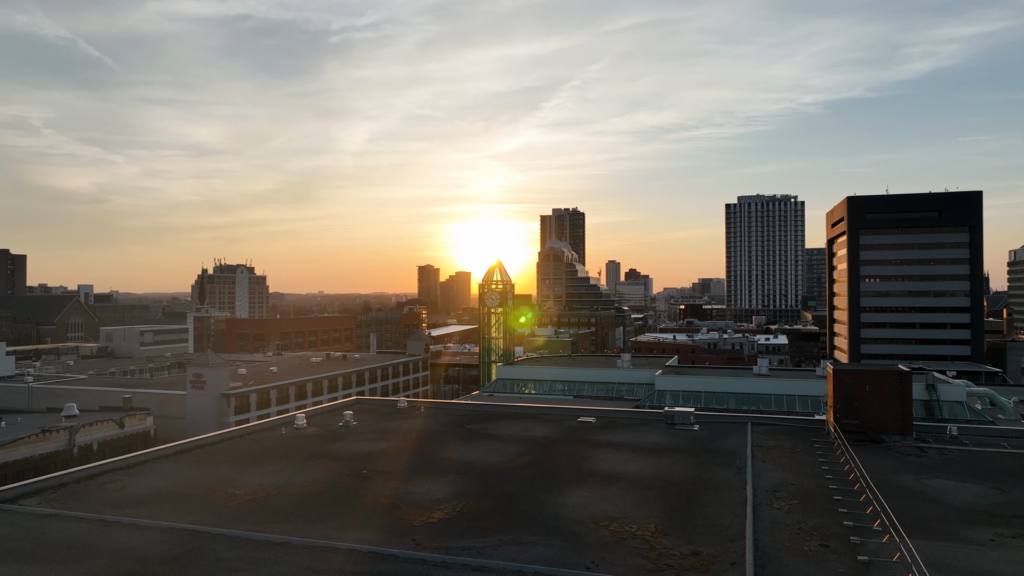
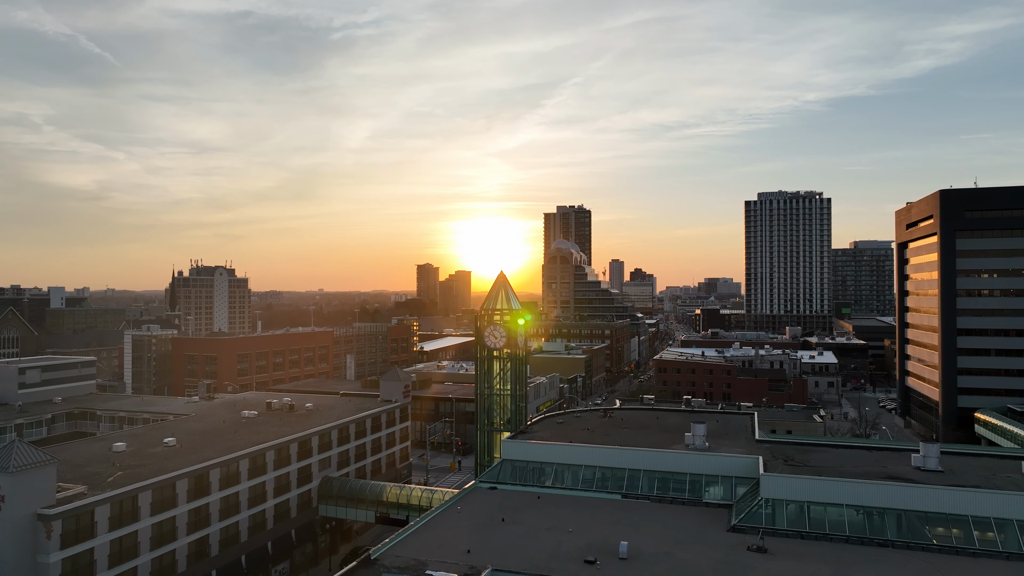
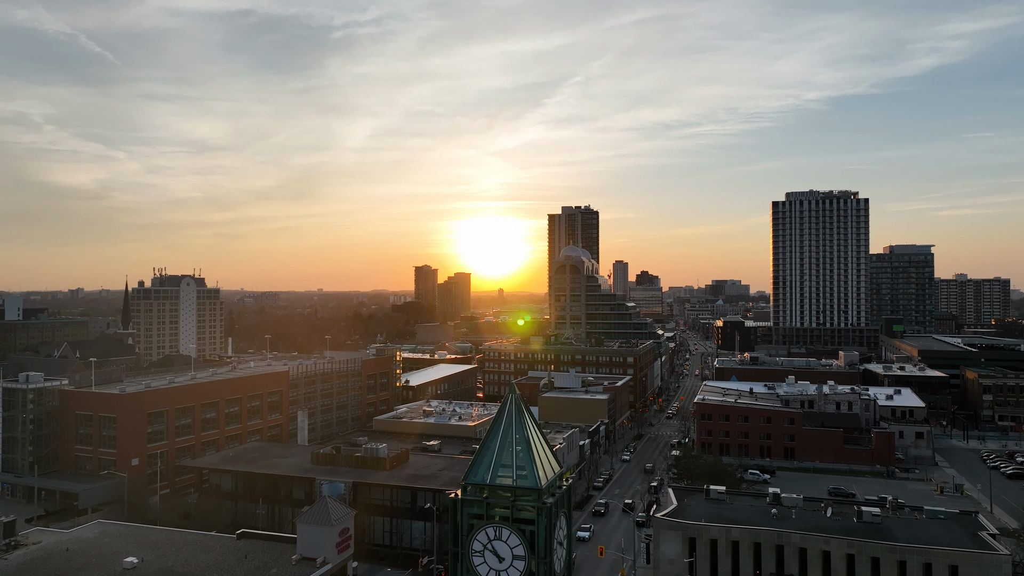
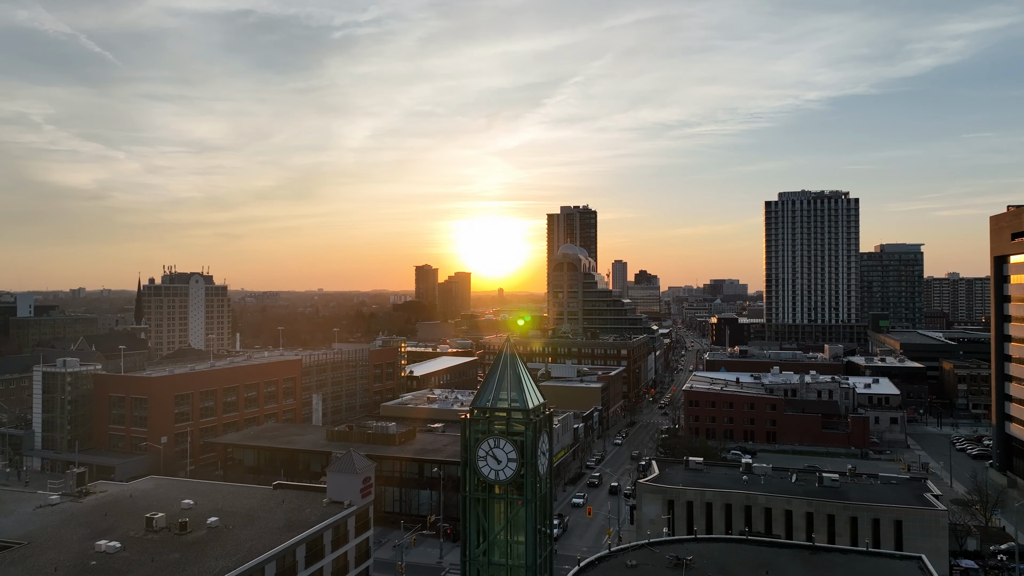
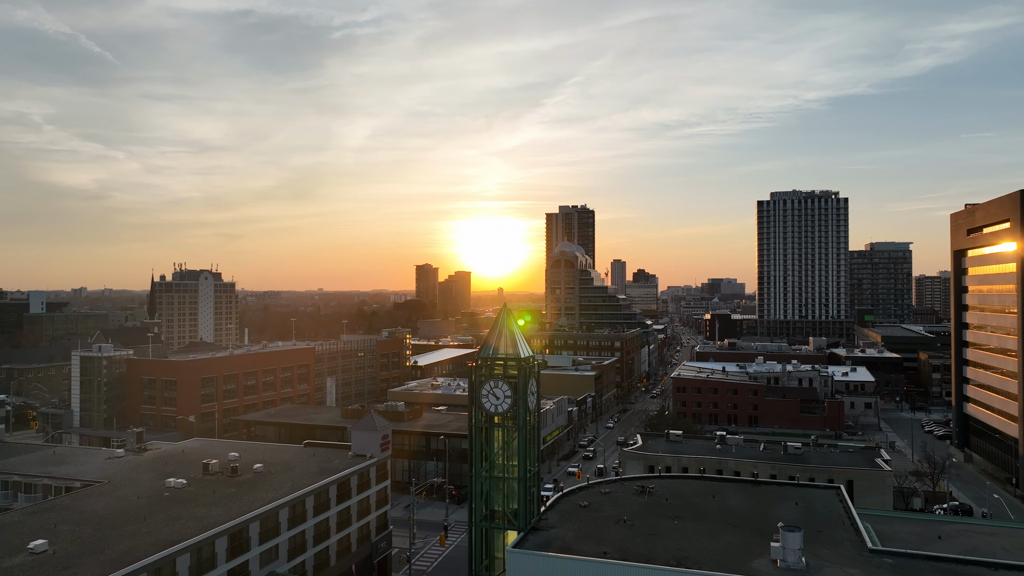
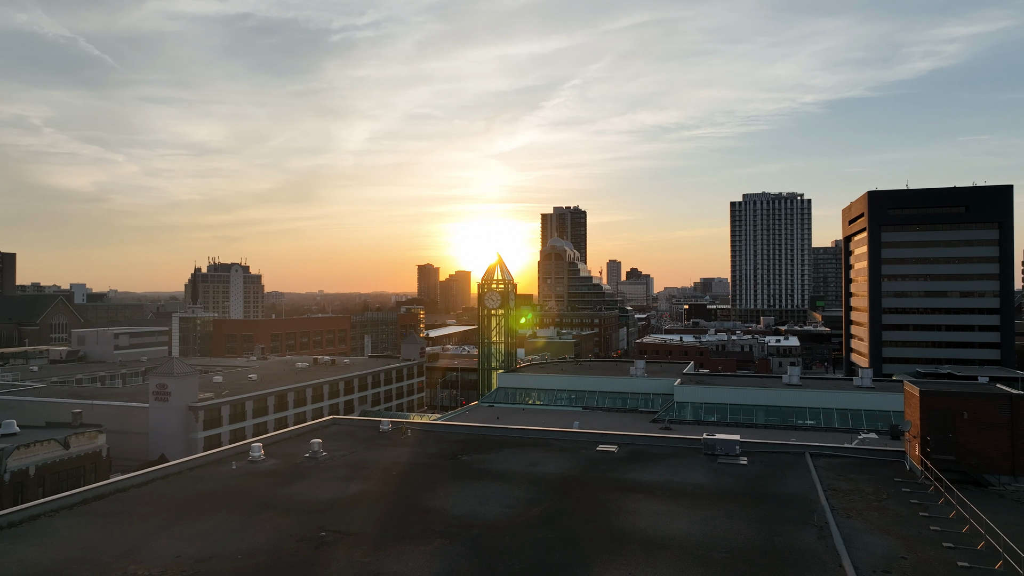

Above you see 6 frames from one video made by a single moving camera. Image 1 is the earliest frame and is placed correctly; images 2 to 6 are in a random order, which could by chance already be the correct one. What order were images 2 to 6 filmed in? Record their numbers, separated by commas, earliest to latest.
6, 2, 5, 4, 3
